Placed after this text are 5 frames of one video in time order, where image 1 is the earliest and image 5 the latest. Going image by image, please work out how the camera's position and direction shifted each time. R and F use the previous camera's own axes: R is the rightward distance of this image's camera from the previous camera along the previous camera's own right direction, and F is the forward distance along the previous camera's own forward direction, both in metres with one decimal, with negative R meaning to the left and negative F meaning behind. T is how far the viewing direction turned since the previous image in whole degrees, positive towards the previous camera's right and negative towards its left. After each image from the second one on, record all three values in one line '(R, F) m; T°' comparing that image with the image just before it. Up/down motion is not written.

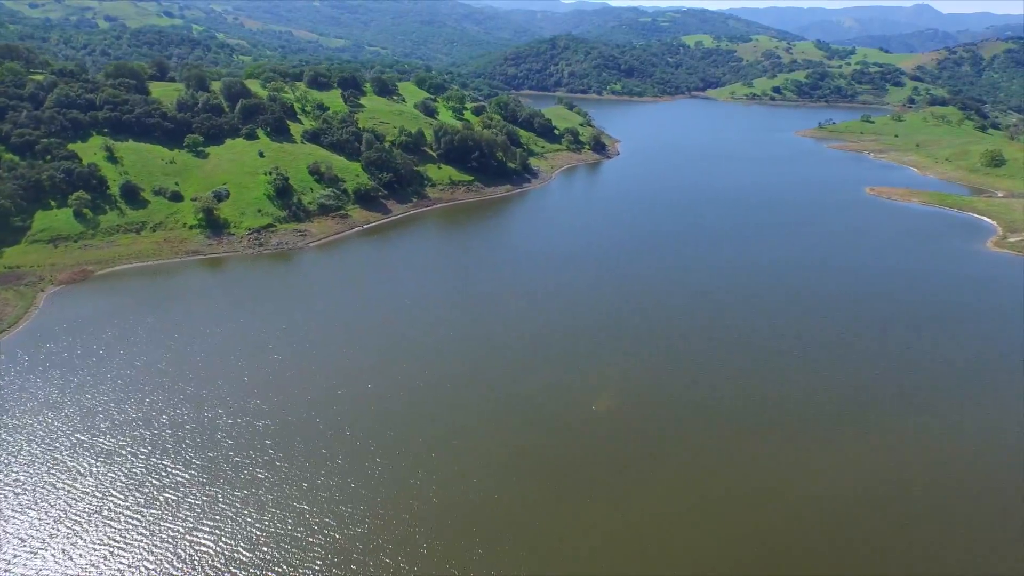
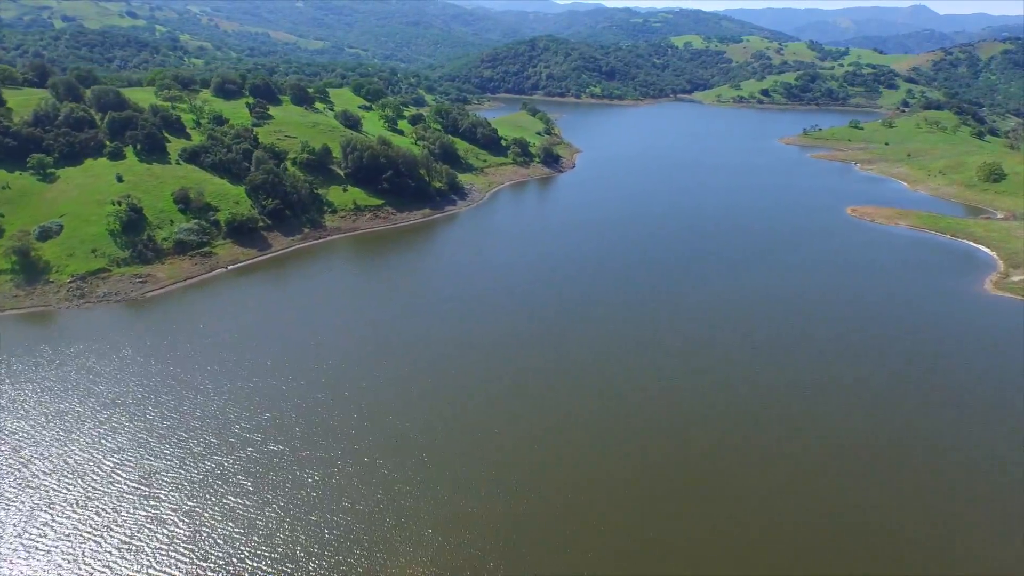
(+11.0, +14.0) m; 0°
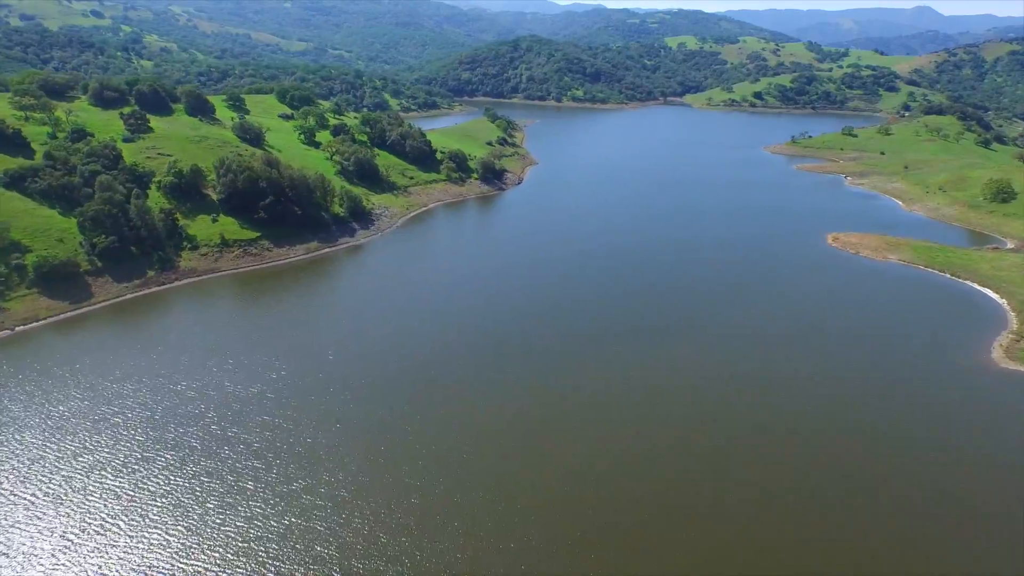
(+11.4, +14.9) m; 0°
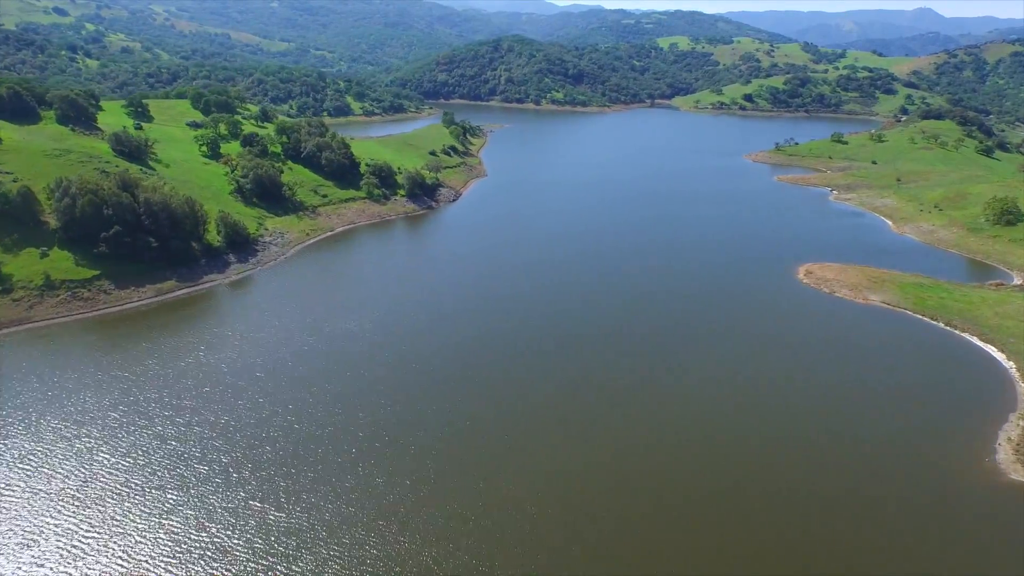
(+10.0, +13.0) m; 0°
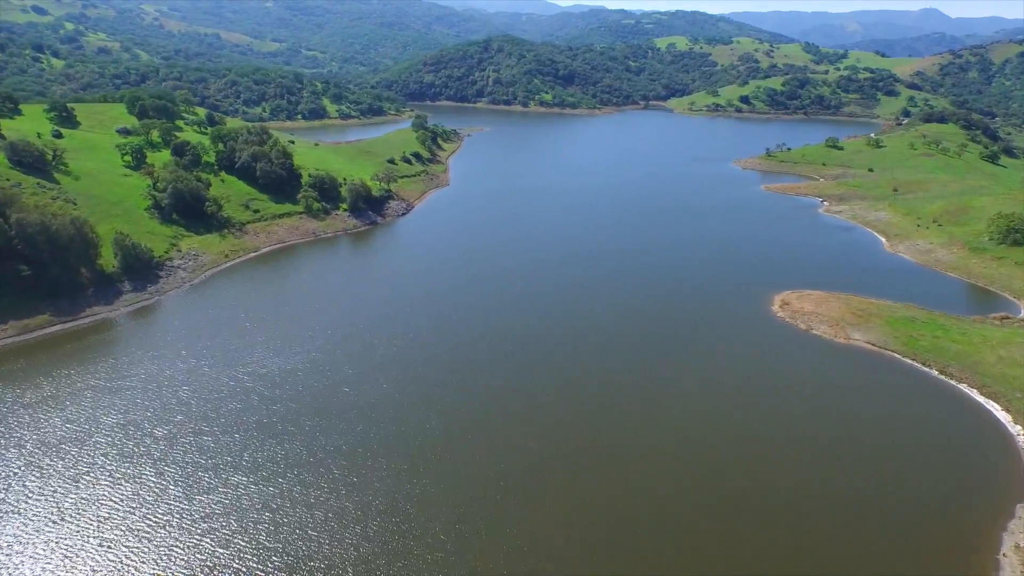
(+6.7, +8.2) m; 0°
